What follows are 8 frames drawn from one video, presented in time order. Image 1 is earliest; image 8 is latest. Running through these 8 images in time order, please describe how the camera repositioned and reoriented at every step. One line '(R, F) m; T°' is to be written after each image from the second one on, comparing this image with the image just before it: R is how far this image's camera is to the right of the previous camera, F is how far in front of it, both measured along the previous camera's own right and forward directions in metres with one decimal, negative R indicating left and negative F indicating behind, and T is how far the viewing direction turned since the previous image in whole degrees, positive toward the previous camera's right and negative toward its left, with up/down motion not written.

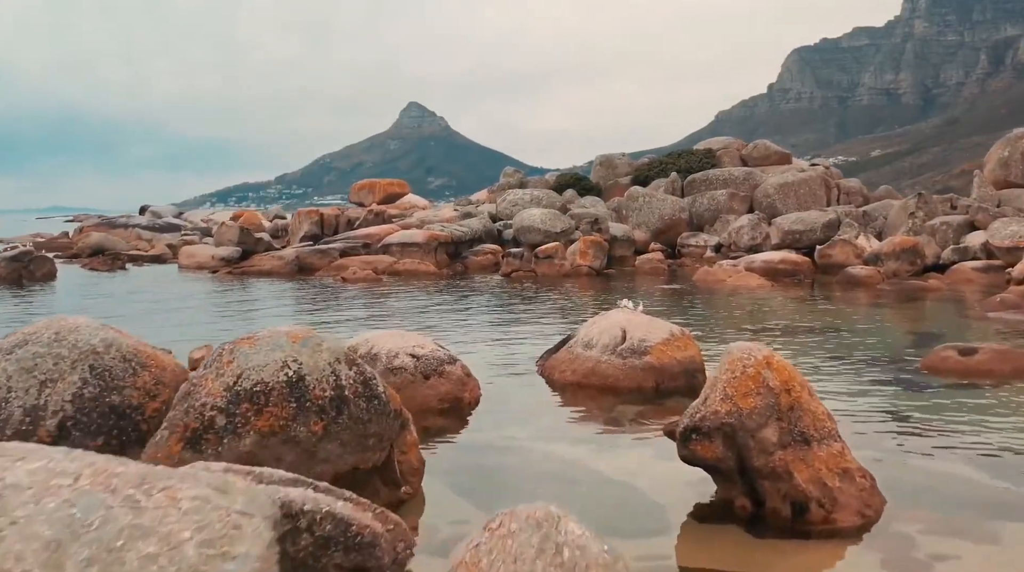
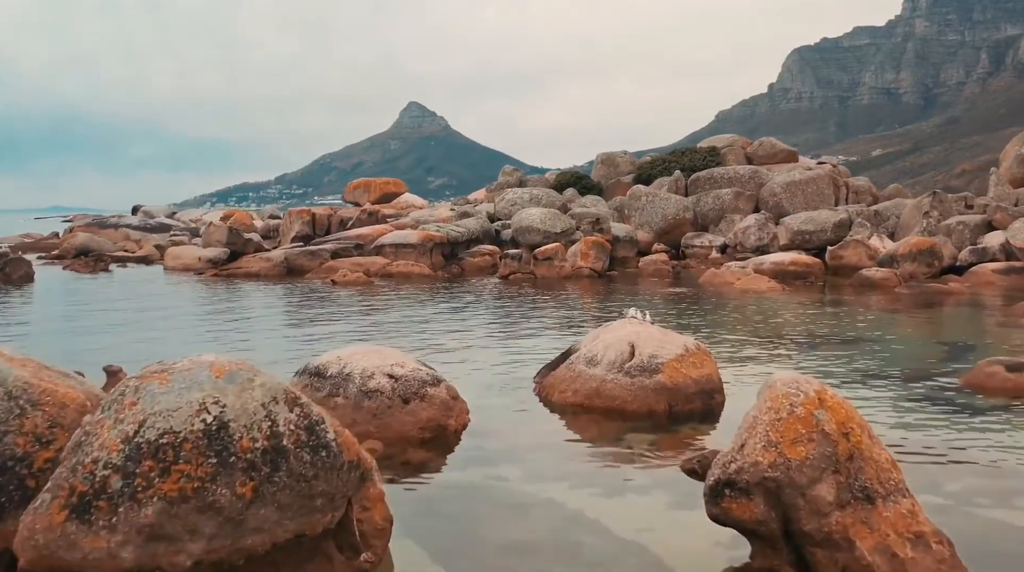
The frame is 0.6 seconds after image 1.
(+0.1, +1.5) m; 0°
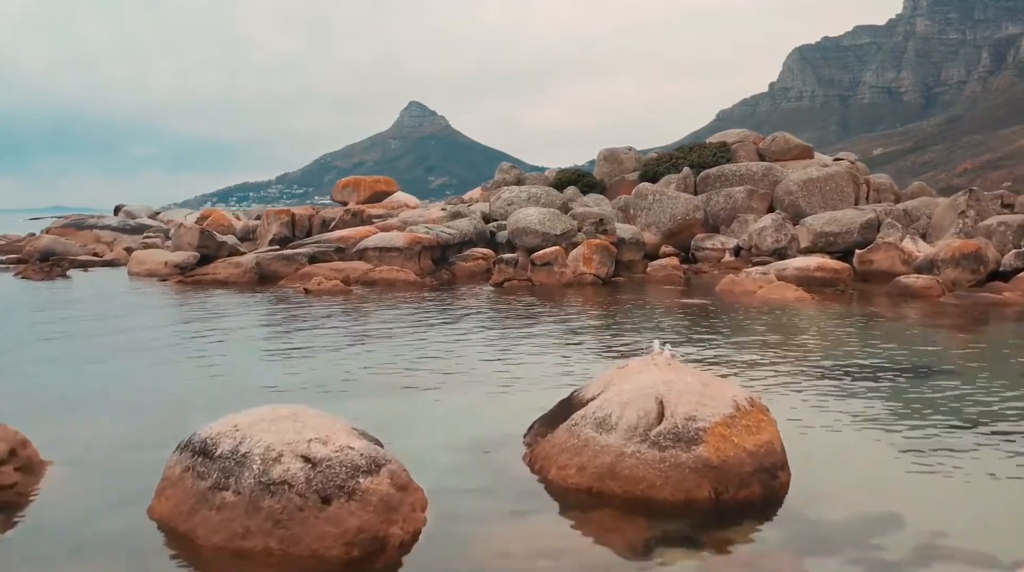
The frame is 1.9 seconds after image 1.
(+0.2, +3.4) m; 0°
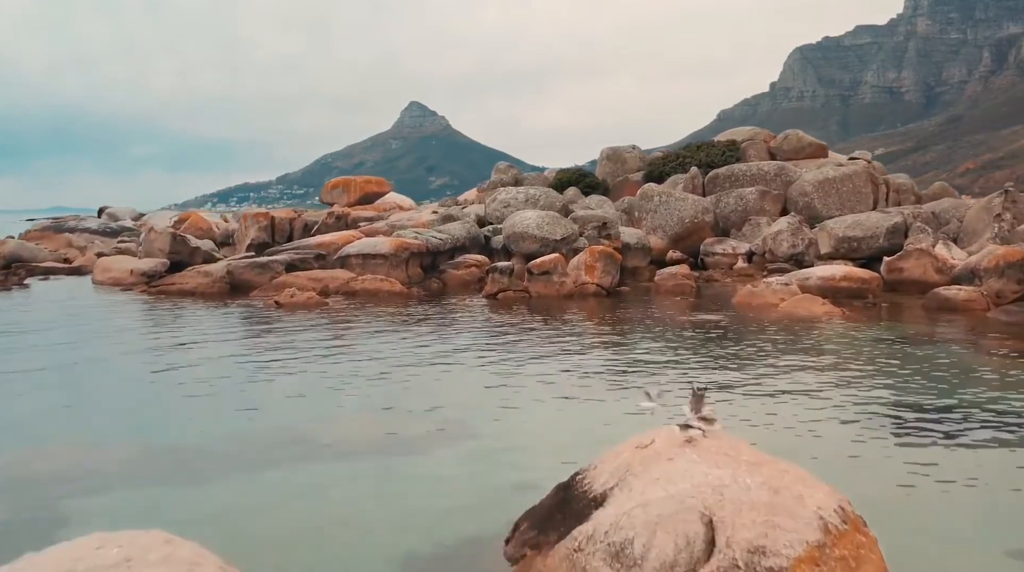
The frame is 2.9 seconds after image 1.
(+0.2, +2.9) m; 0°
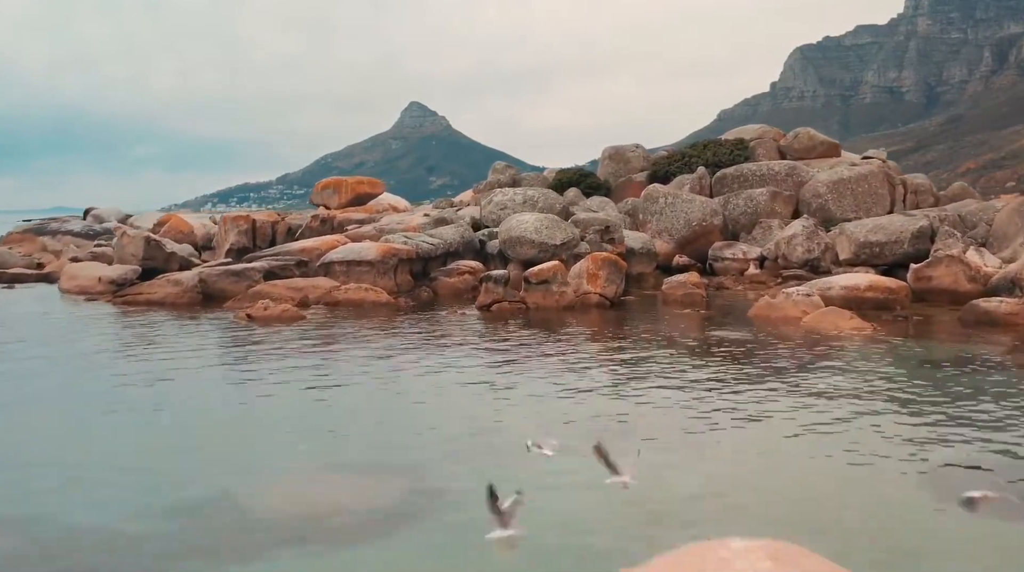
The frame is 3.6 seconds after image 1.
(+0.1, +2.3) m; 0°
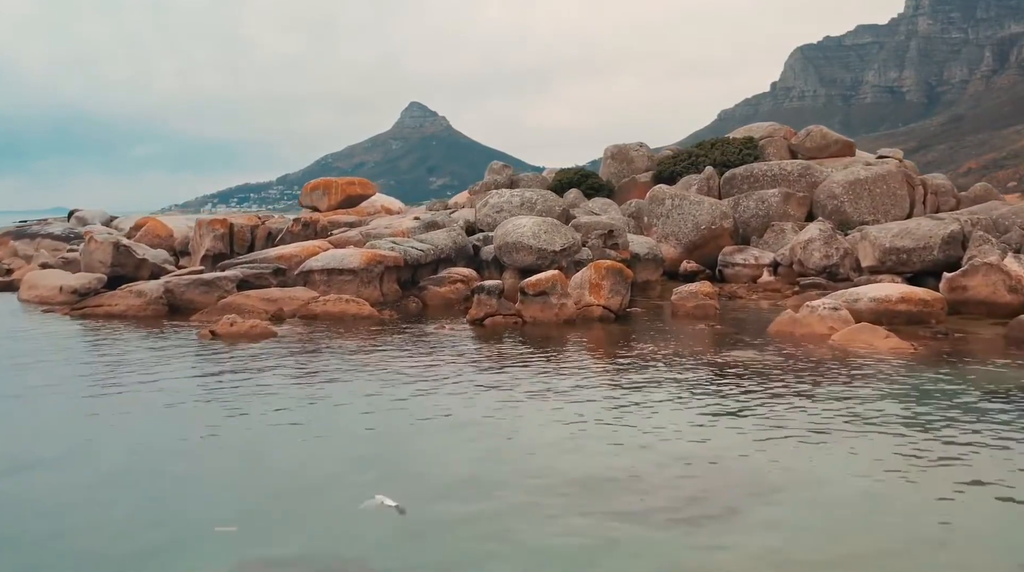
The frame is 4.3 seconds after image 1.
(+0.1, +2.4) m; 0°
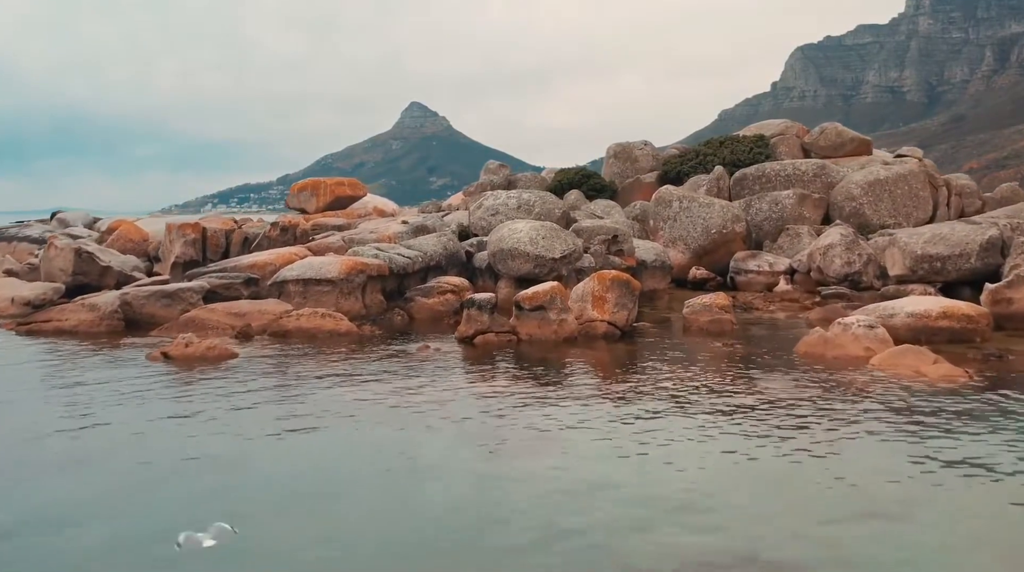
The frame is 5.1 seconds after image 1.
(+0.1, +2.5) m; 0°
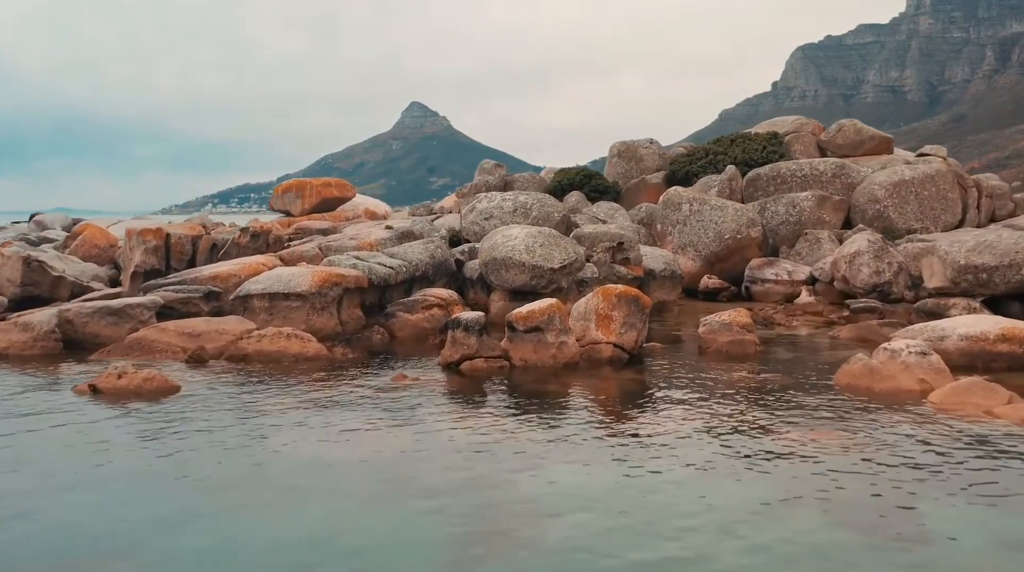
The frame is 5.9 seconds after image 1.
(+0.2, +2.8) m; 0°
